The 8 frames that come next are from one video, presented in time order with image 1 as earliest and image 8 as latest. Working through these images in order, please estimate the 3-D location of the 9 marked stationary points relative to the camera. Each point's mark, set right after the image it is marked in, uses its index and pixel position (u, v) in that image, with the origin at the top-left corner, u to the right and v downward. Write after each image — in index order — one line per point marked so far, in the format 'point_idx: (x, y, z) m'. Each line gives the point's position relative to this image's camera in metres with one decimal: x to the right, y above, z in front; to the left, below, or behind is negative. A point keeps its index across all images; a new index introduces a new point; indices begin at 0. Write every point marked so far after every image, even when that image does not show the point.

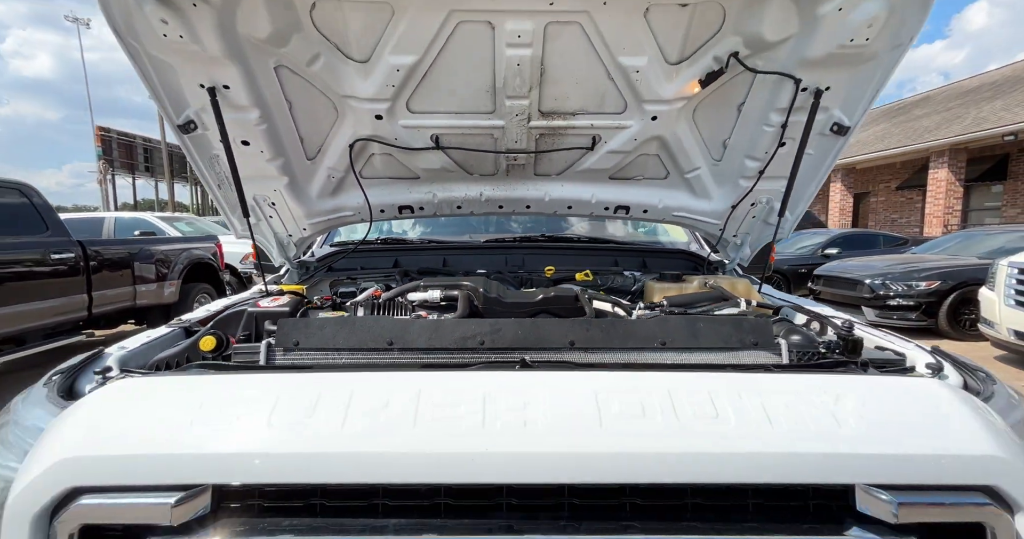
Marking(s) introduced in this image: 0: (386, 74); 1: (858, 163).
0: (-0.4, +0.6, +1.3) m
1: (+10.2, +3.1, +13.0) m
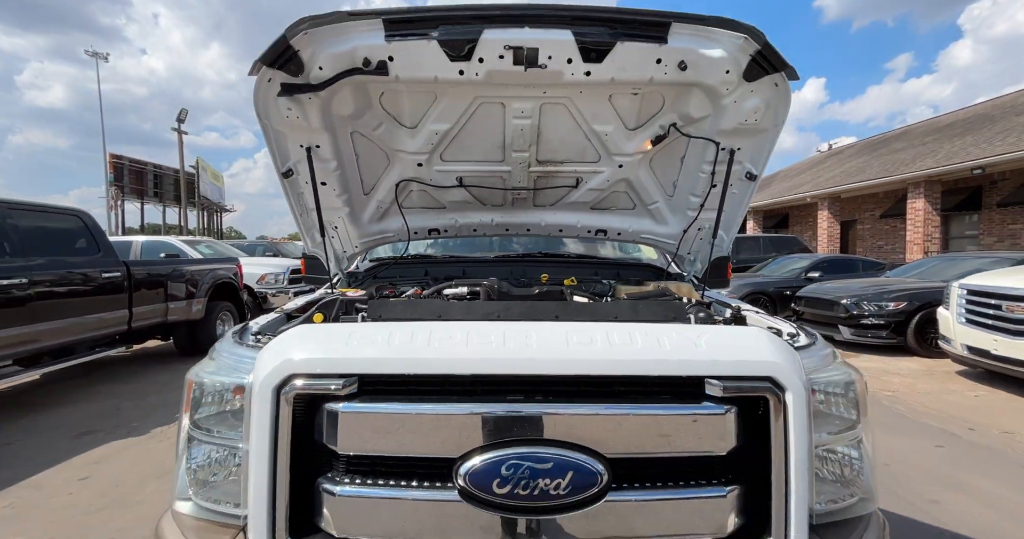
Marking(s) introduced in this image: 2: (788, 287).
0: (-0.4, +0.6, +1.8) m
1: (+10.3, +2.4, +13.6) m
2: (+5.2, -0.3, +8.3) m
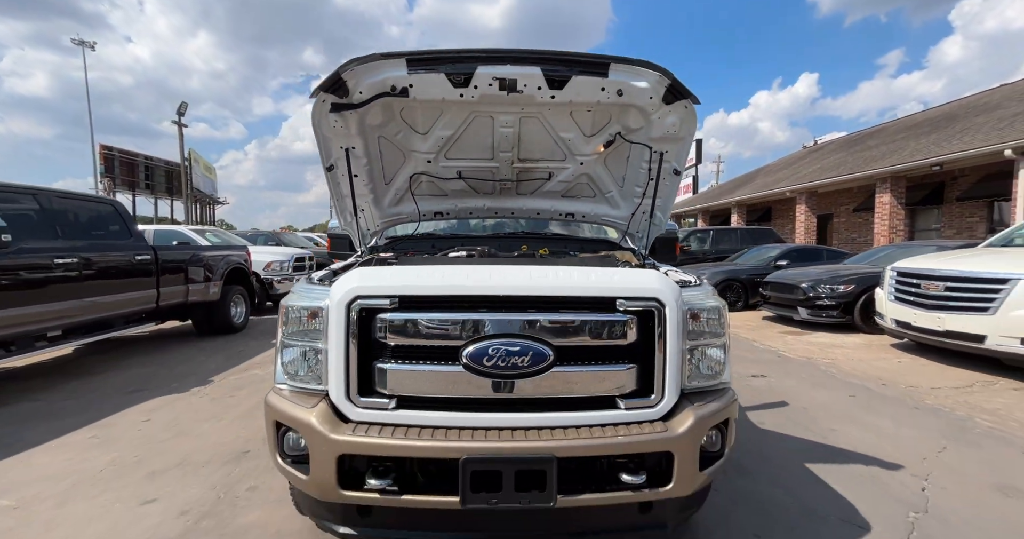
0: (-0.4, +0.7, +2.5) m
1: (+10.0, +2.7, +14.4) m
2: (+5.0, -0.1, +9.0) m
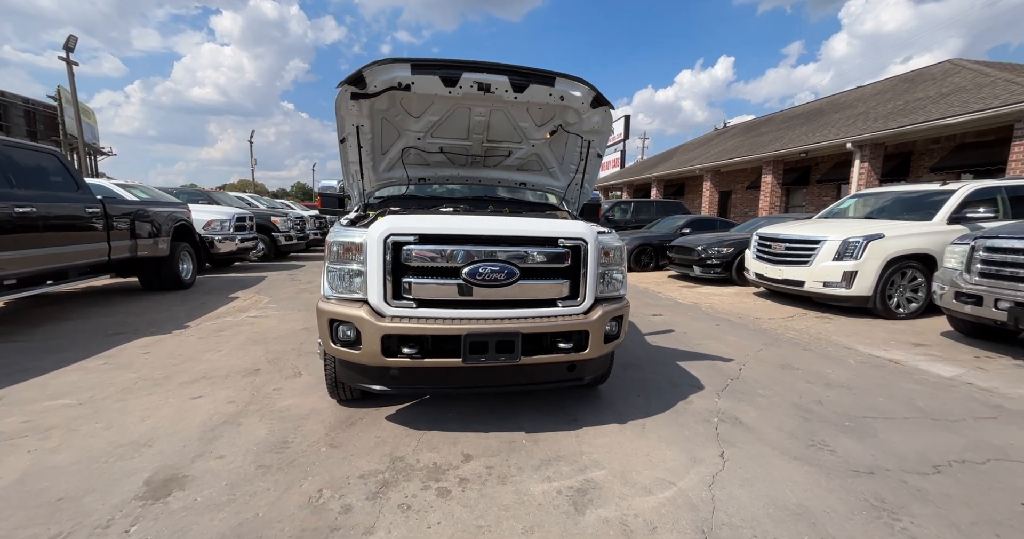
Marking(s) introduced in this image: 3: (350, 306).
0: (-0.6, +1.1, +3.3) m
1: (+7.8, +3.8, +16.5) m
2: (+3.7, +0.7, +10.6) m
3: (-1.0, -0.2, +2.6) m
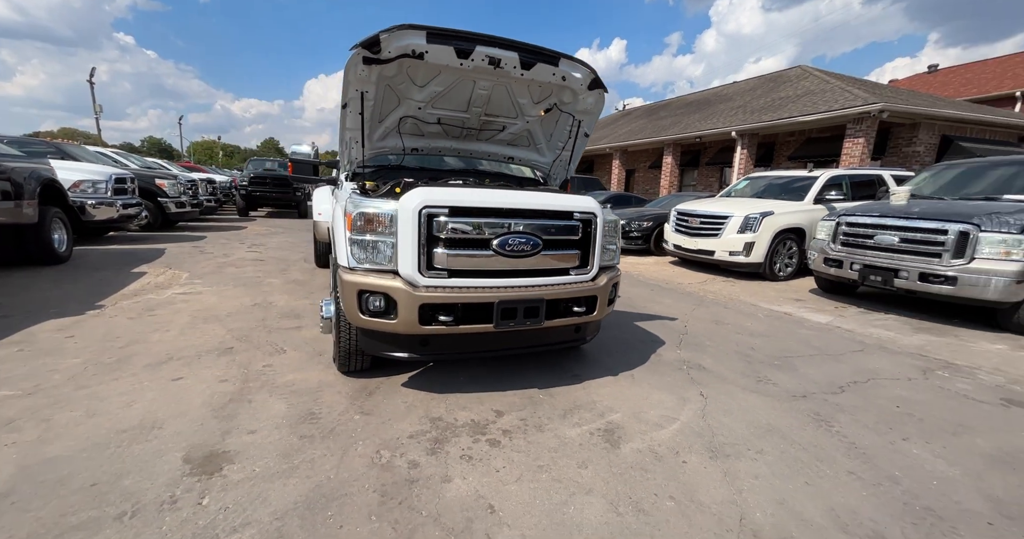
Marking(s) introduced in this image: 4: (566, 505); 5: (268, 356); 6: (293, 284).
0: (-0.6, +1.3, +3.3) m
1: (+4.6, +5.0, +17.9) m
2: (+1.9, +1.4, +11.4) m
3: (-0.8, 0.0, +2.6) m
4: (+0.2, -1.0, +2.0) m
5: (-1.9, -0.7, +3.5) m
6: (-3.1, -0.3, +6.1) m
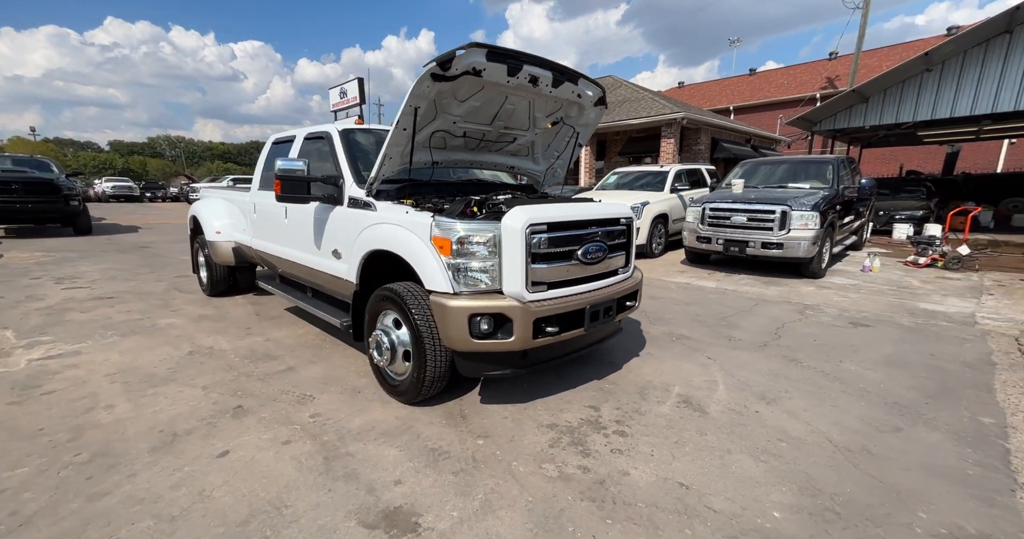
0: (-0.4, +1.2, +3.2) m
1: (-1.2, +5.3, +18.6) m
2: (-1.0, +1.6, +11.7) m
3: (-0.1, -0.2, +2.6) m
4: (+1.2, -1.0, +2.4) m
5: (-1.4, -0.9, +3.0) m
6: (-3.5, -0.6, +5.0) m
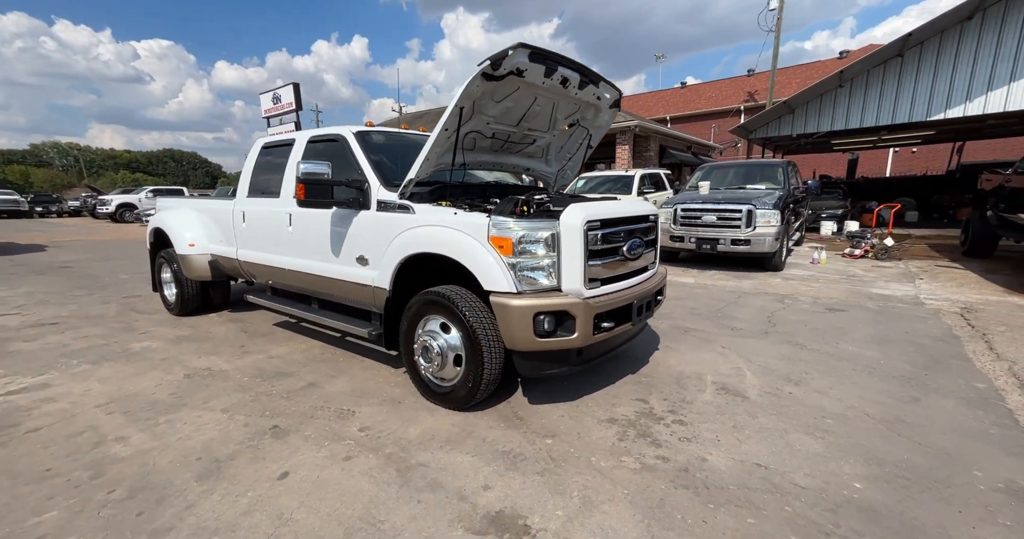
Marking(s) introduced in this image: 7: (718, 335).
0: (-0.1, +1.2, +3.2) m
1: (-3.0, +5.0, +18.4) m
2: (-1.8, +1.4, +11.6) m
3: (+0.2, -0.2, +2.6) m
4: (+1.6, -1.0, +2.5) m
5: (-1.1, -1.0, +2.8) m
6: (-3.4, -0.8, +4.6) m
7: (+2.1, -0.7, +4.5) m
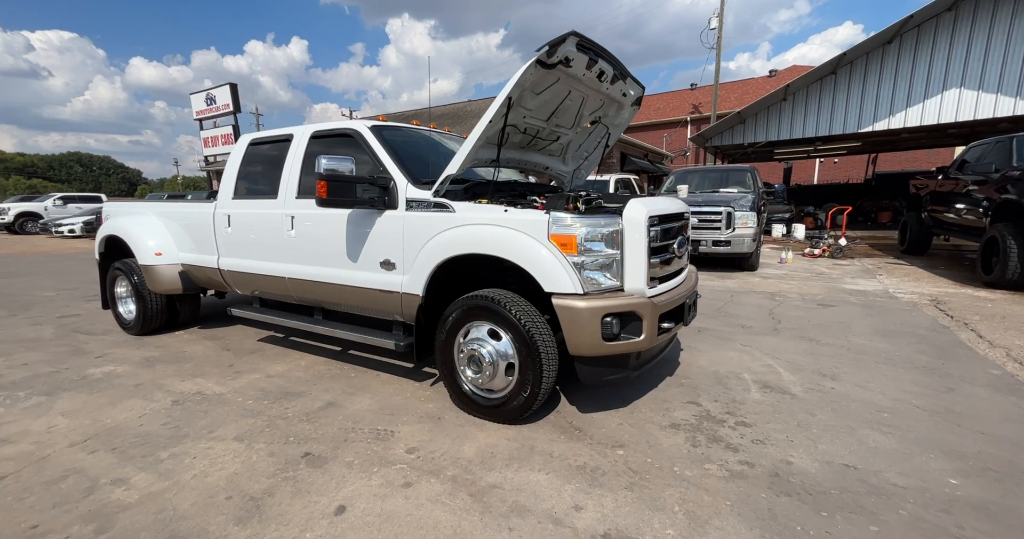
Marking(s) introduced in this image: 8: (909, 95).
0: (+0.1, +1.2, +3.0) m
1: (-4.3, +4.6, +17.9) m
2: (-2.4, +1.2, +11.2) m
3: (+0.6, -0.2, +2.5) m
4: (+2.0, -0.9, +2.5) m
5: (-0.7, -1.0, +2.5) m
6: (-3.2, -0.9, +4.0) m
7: (+2.3, -0.7, +4.5) m
8: (+11.6, +5.1, +12.7) m
